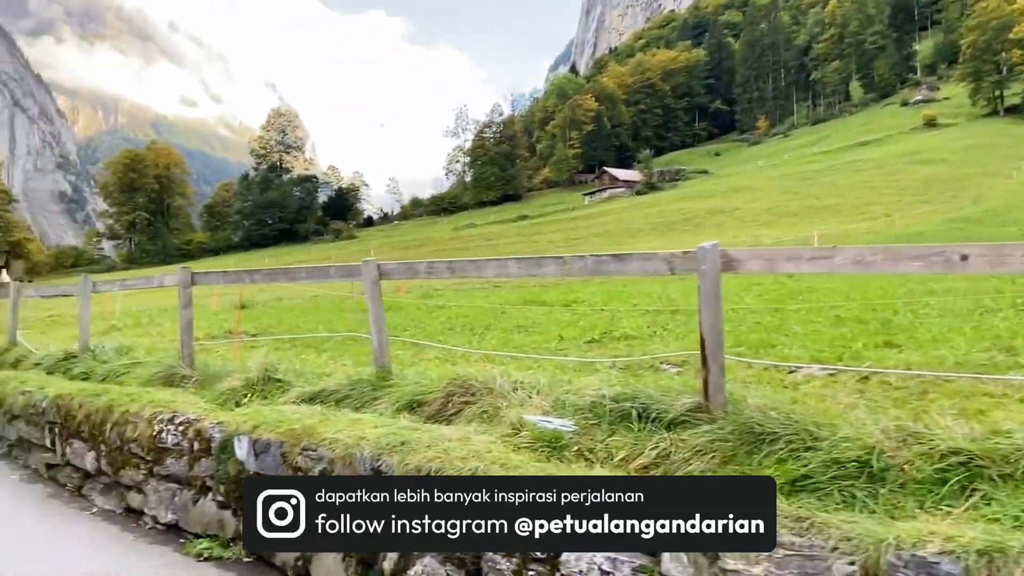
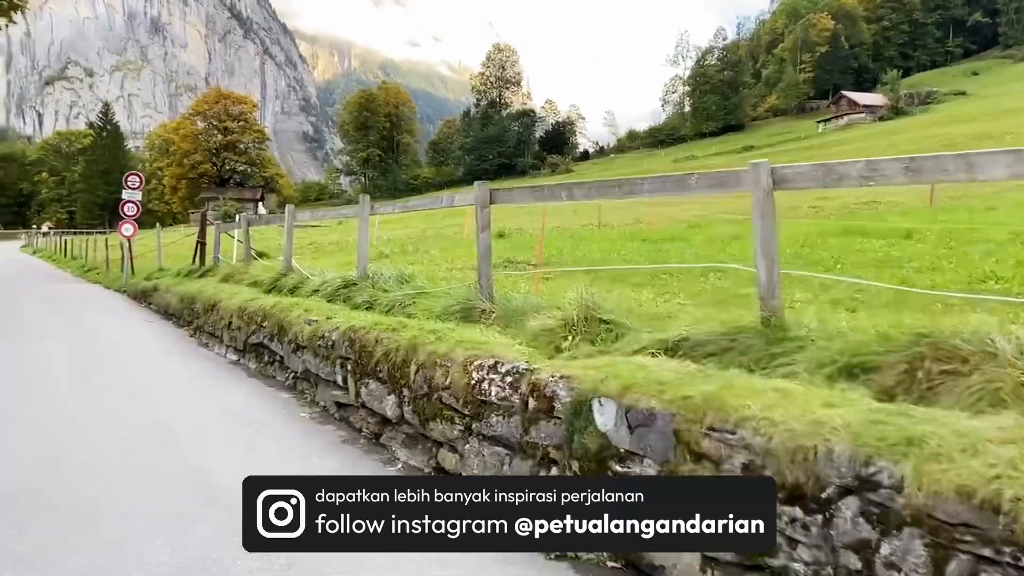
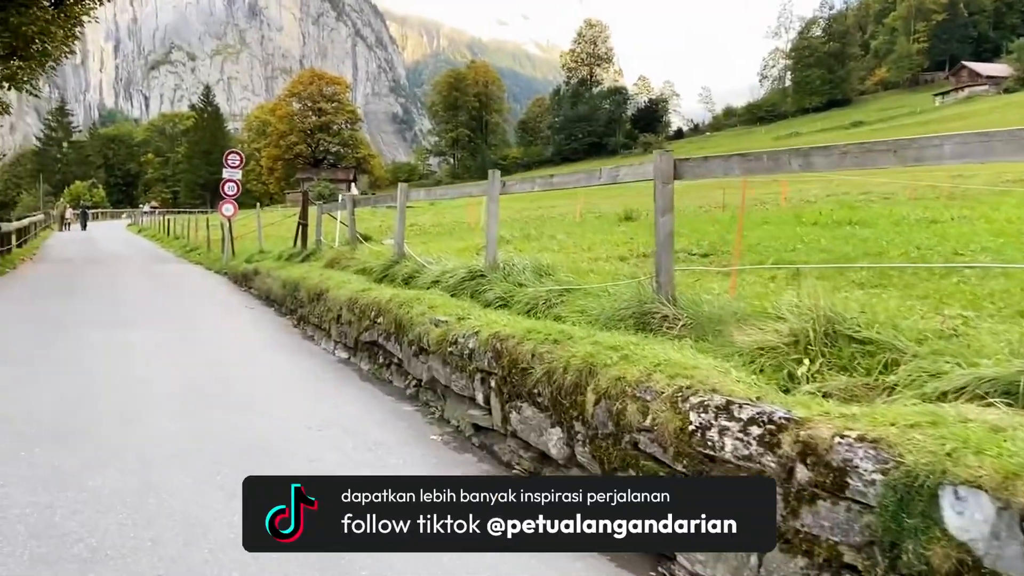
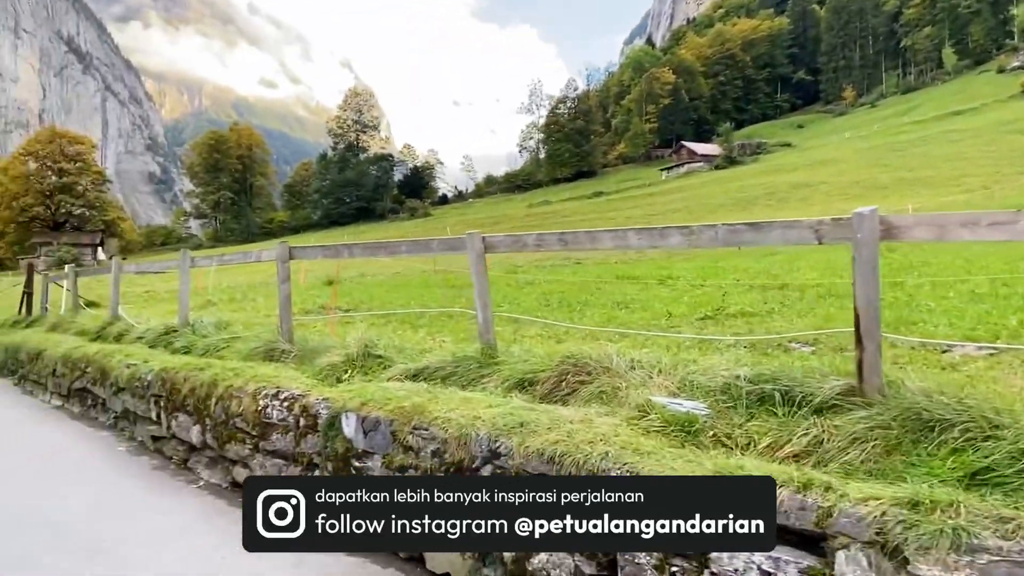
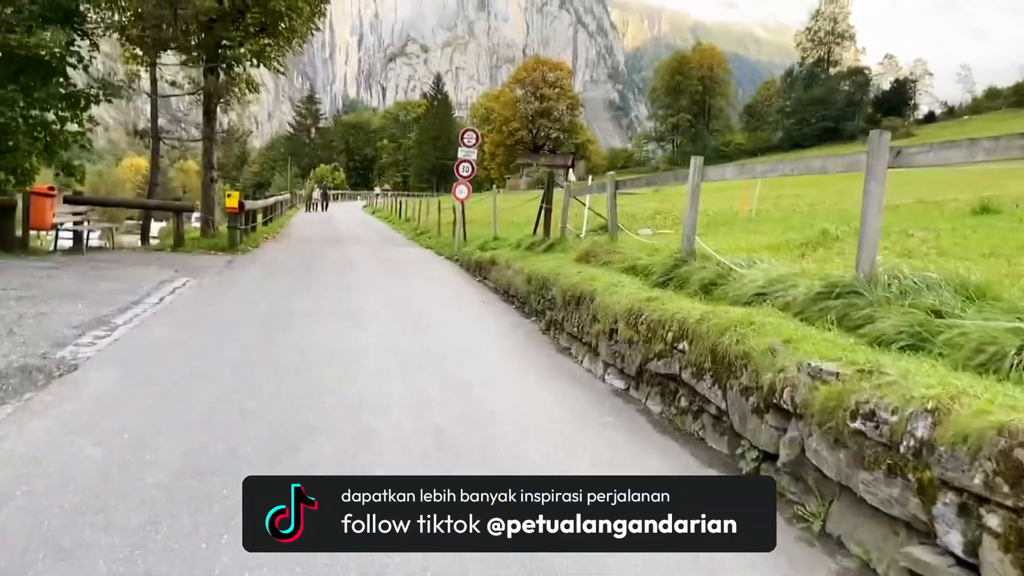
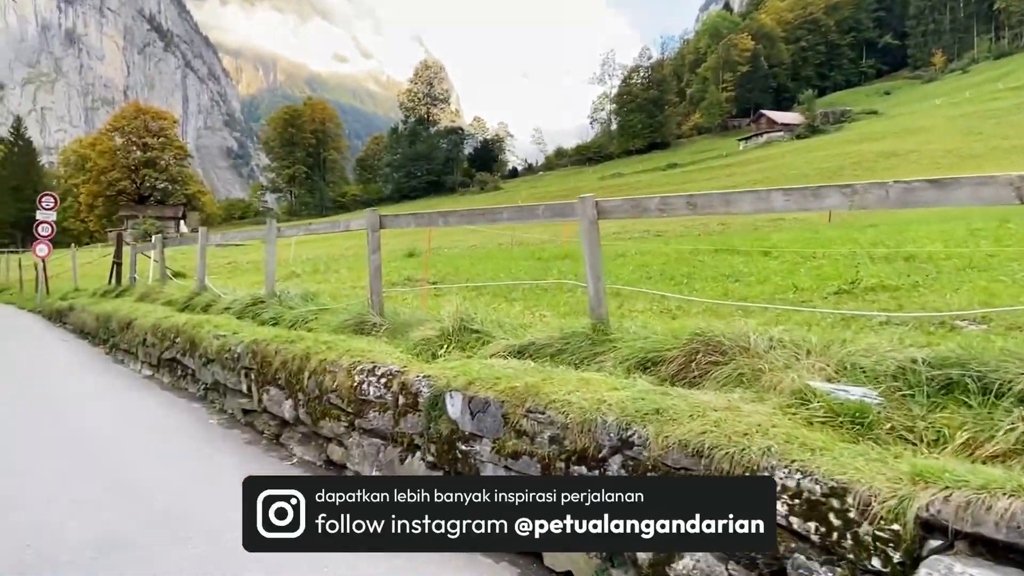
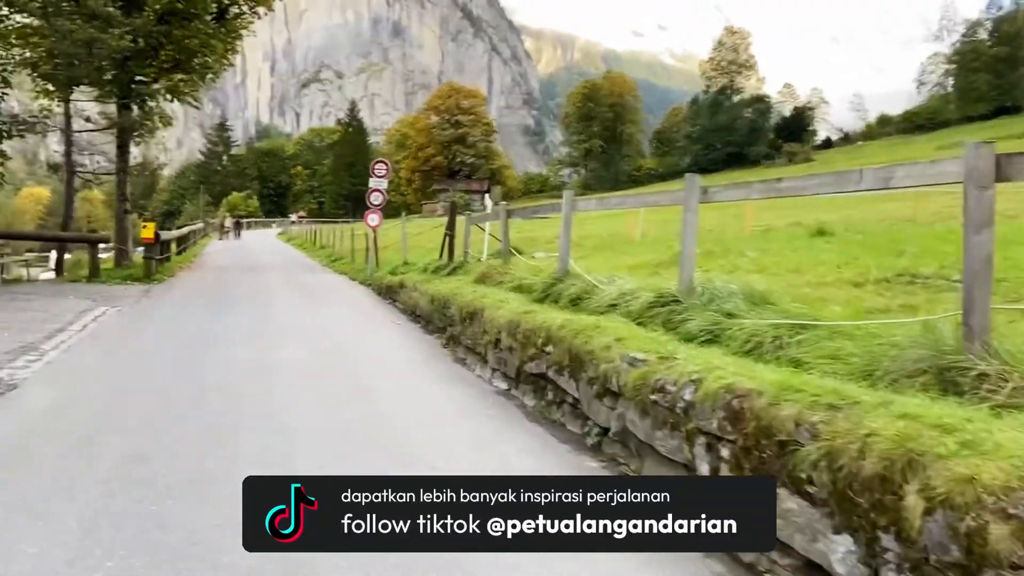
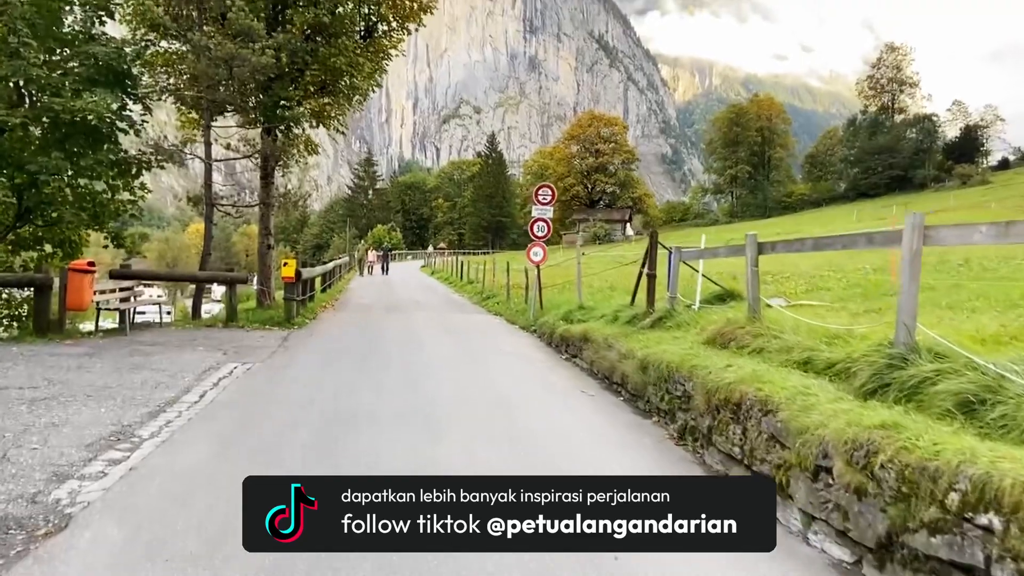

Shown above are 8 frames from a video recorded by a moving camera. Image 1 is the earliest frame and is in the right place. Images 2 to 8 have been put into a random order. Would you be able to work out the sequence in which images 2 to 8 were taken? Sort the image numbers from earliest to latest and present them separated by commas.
4, 6, 2, 3, 7, 5, 8
